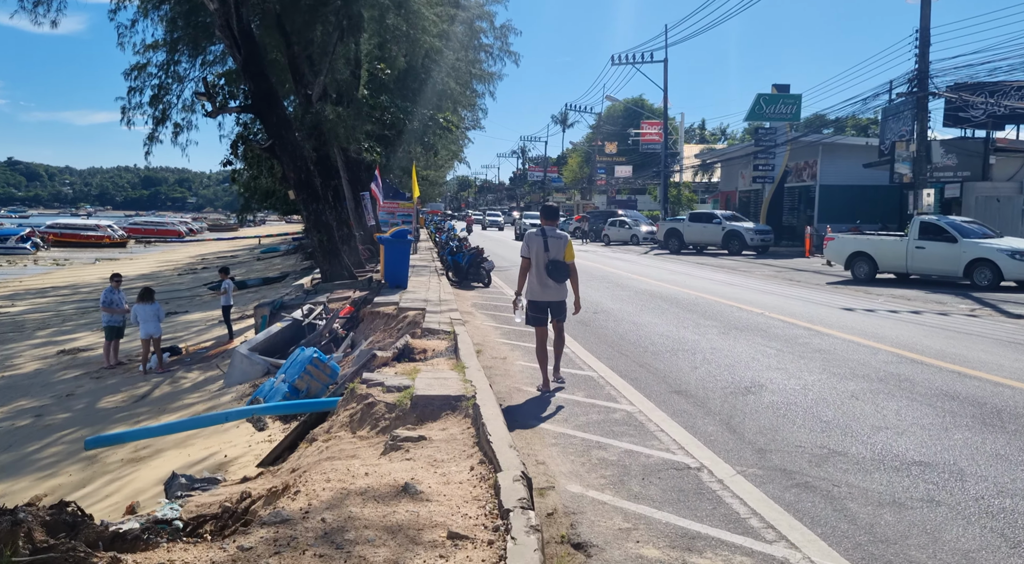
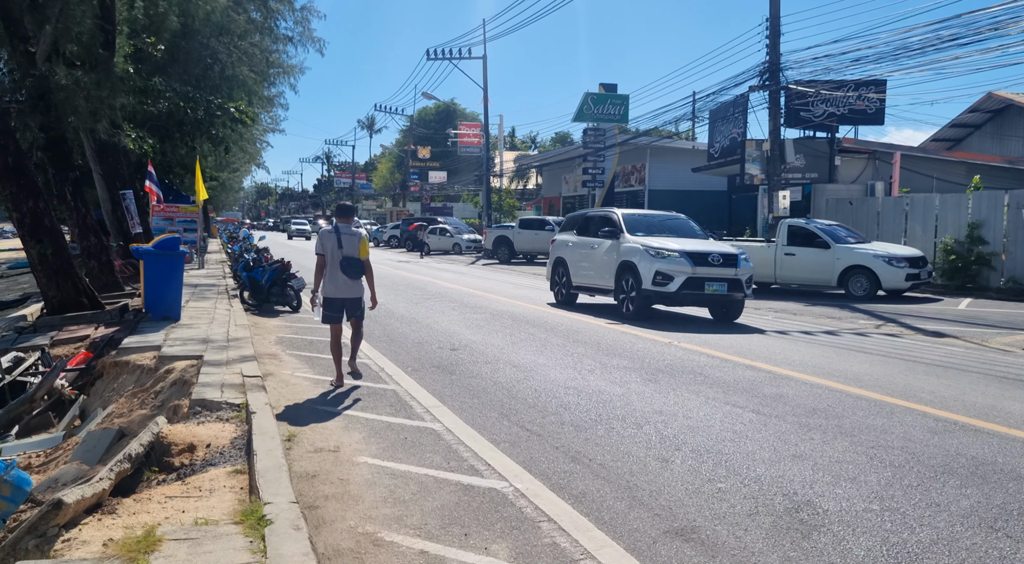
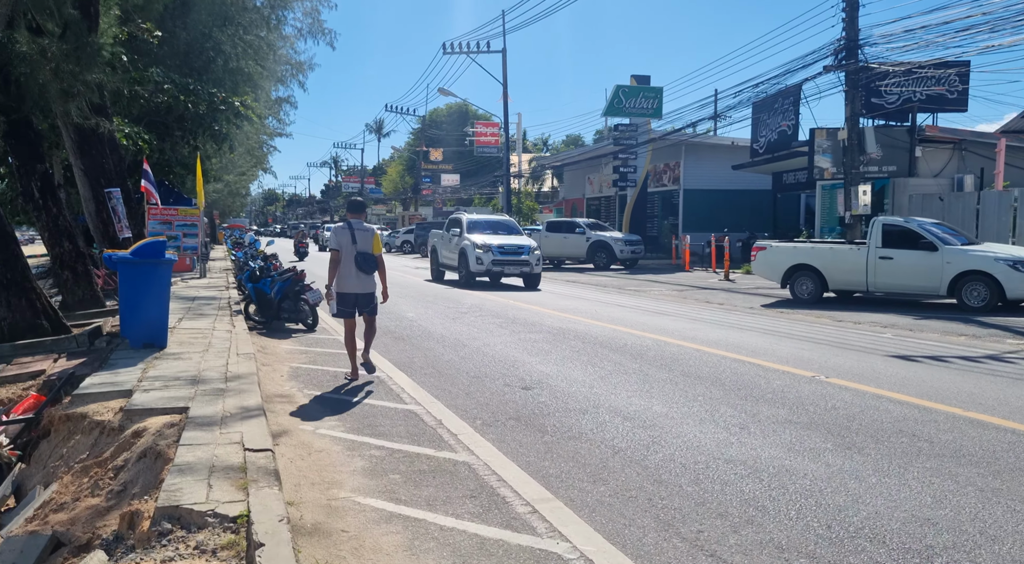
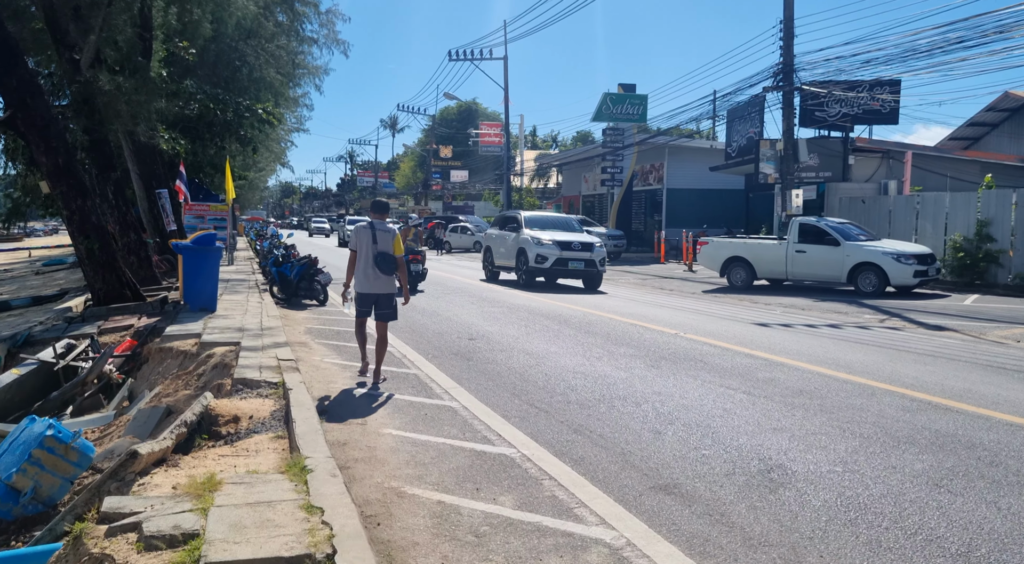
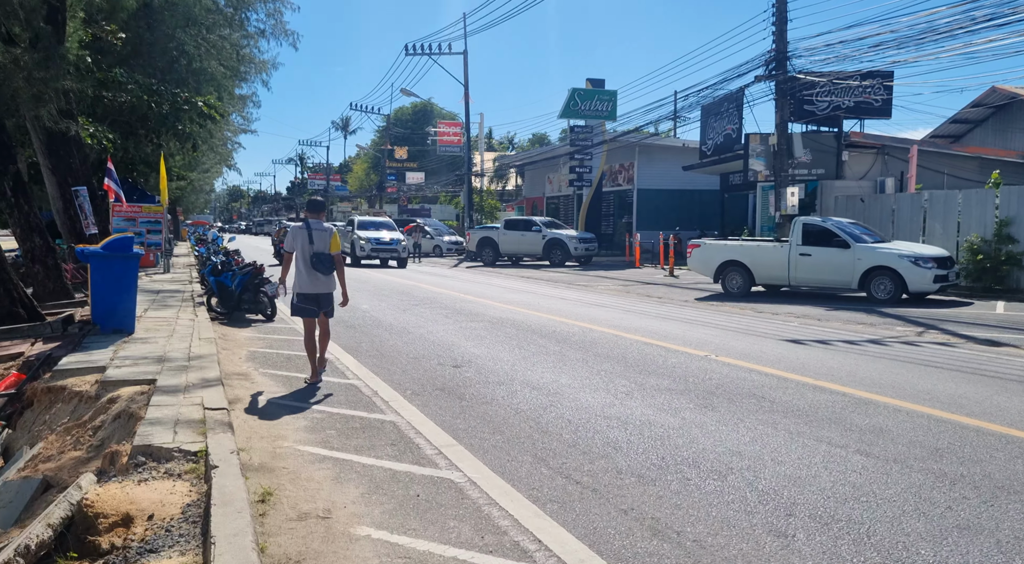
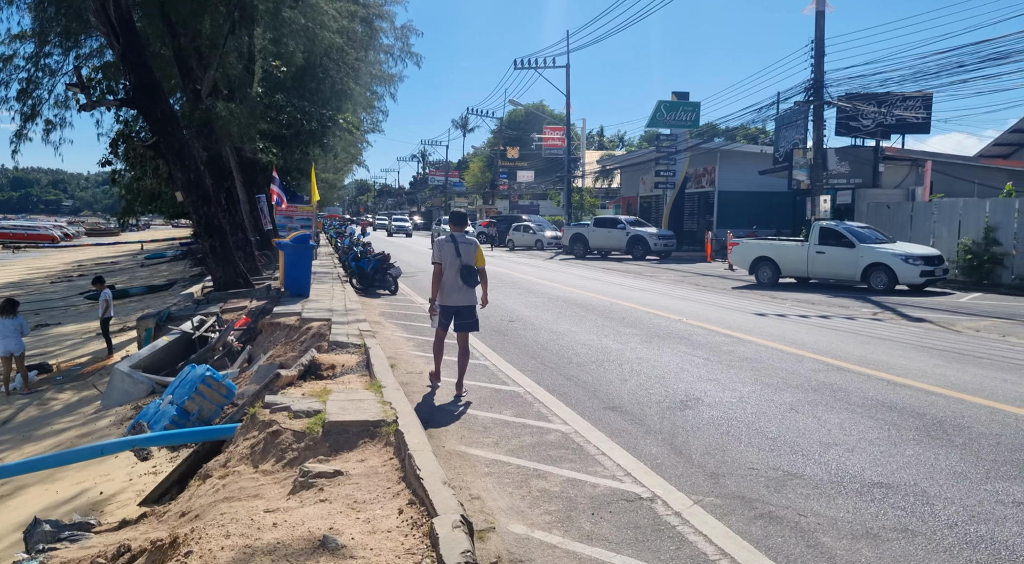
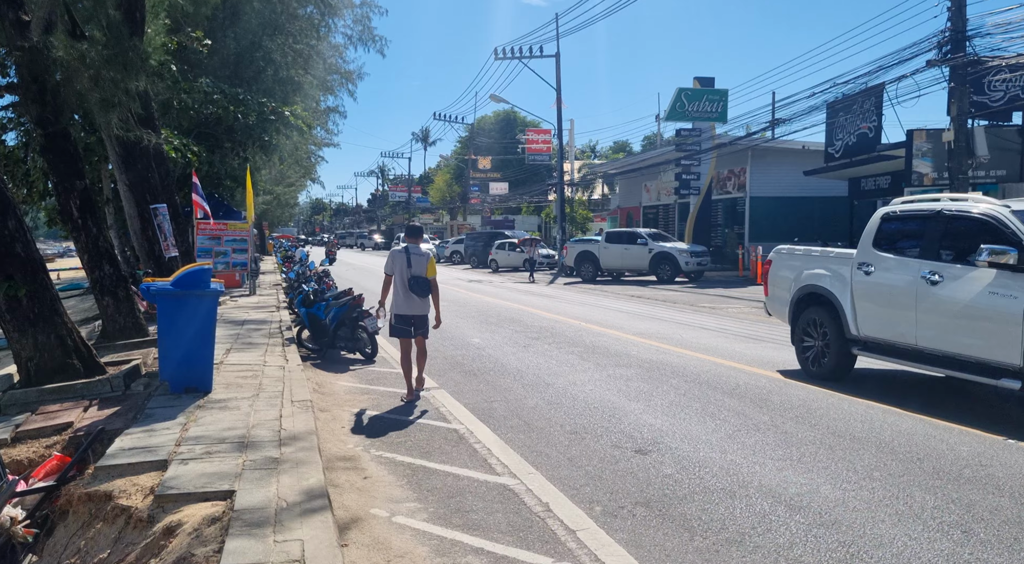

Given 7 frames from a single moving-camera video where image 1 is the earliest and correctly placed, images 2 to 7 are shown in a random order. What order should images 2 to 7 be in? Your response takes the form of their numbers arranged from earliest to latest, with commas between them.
6, 4, 2, 5, 3, 7
